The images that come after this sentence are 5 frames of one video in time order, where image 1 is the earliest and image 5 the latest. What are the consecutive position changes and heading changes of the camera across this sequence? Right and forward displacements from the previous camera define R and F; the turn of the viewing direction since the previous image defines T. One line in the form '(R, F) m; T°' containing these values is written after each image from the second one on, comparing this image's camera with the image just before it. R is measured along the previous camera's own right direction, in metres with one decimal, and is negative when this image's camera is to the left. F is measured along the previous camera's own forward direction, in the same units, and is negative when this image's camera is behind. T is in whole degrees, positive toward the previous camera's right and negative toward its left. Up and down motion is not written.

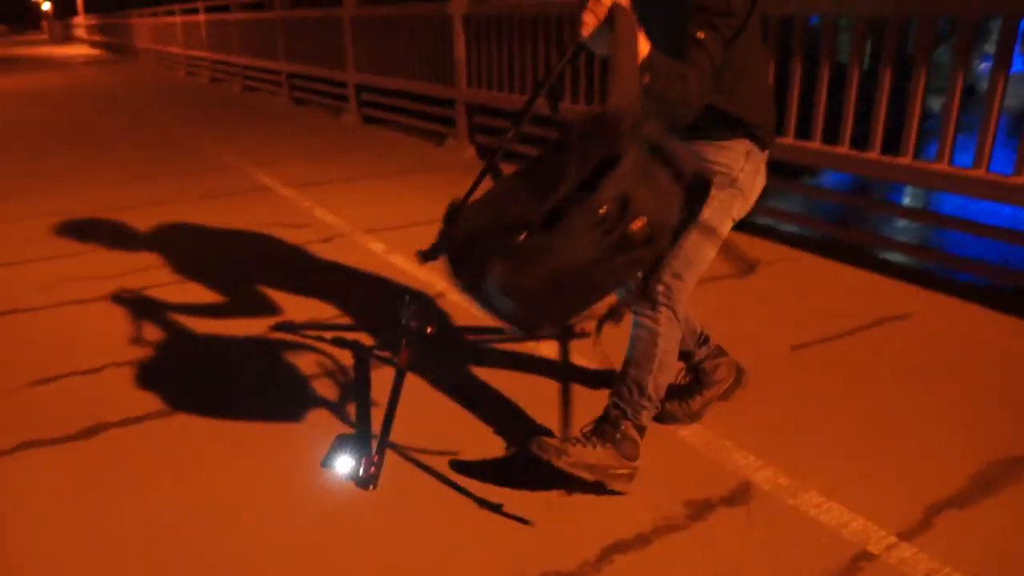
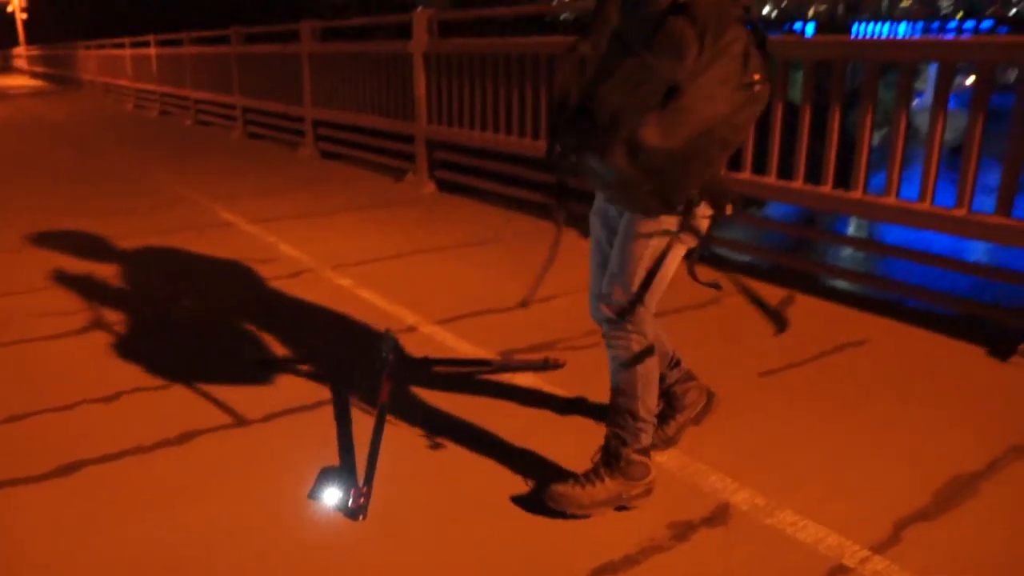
(-0.1, -0.1) m; +3°
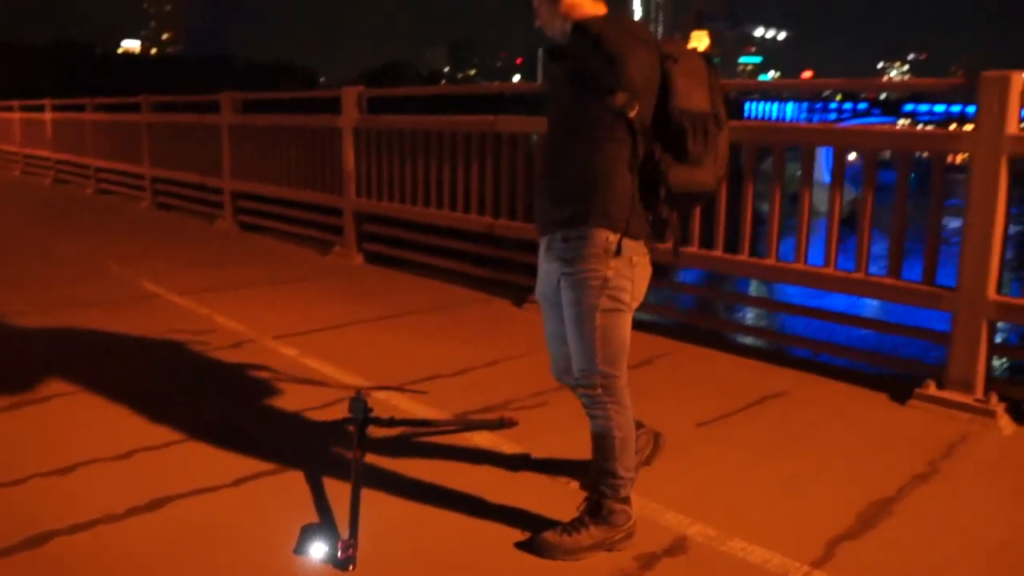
(-0.3, -0.3) m; +6°
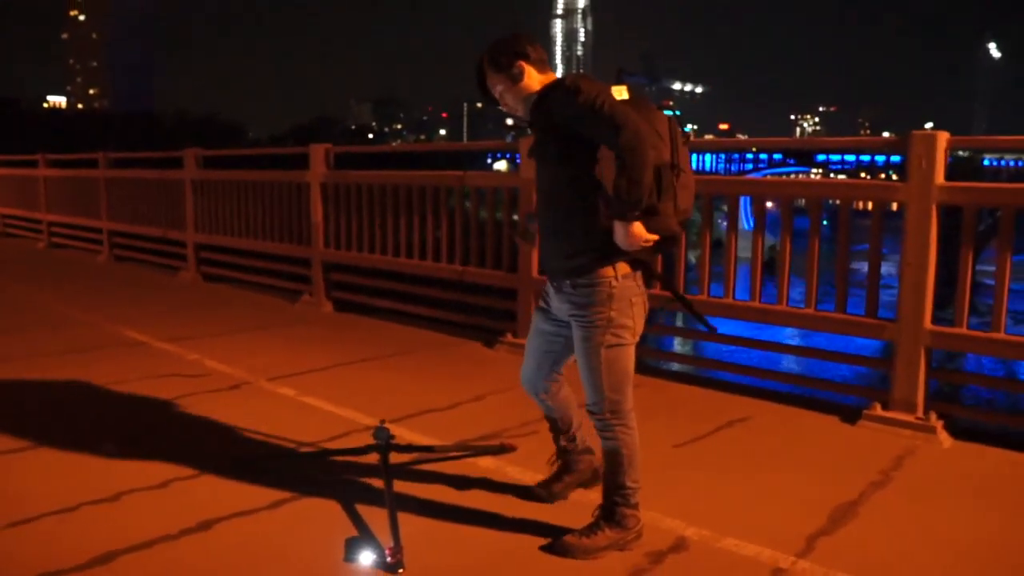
(-0.3, -0.4) m; +4°
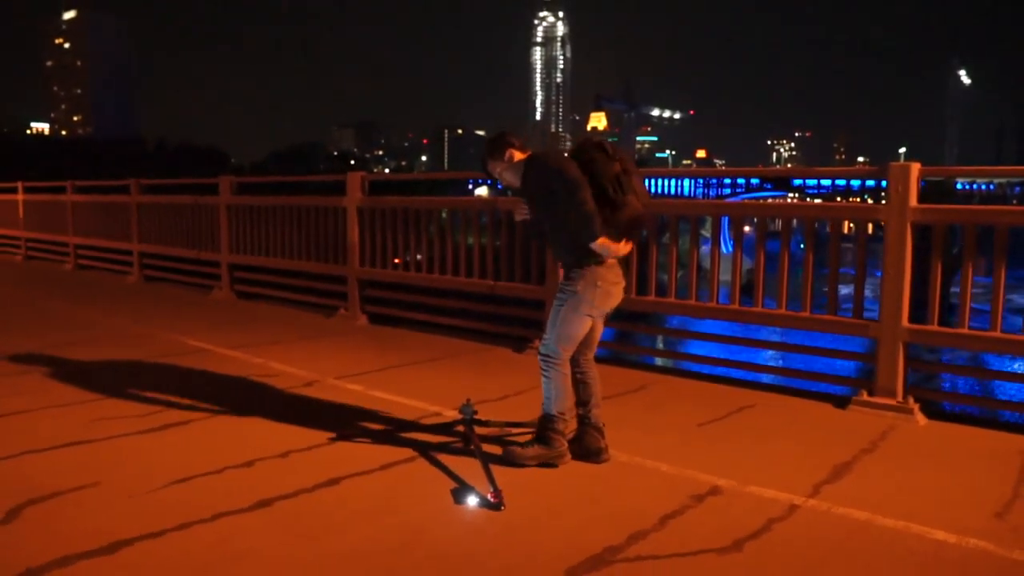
(-0.4, -0.9) m; +1°
